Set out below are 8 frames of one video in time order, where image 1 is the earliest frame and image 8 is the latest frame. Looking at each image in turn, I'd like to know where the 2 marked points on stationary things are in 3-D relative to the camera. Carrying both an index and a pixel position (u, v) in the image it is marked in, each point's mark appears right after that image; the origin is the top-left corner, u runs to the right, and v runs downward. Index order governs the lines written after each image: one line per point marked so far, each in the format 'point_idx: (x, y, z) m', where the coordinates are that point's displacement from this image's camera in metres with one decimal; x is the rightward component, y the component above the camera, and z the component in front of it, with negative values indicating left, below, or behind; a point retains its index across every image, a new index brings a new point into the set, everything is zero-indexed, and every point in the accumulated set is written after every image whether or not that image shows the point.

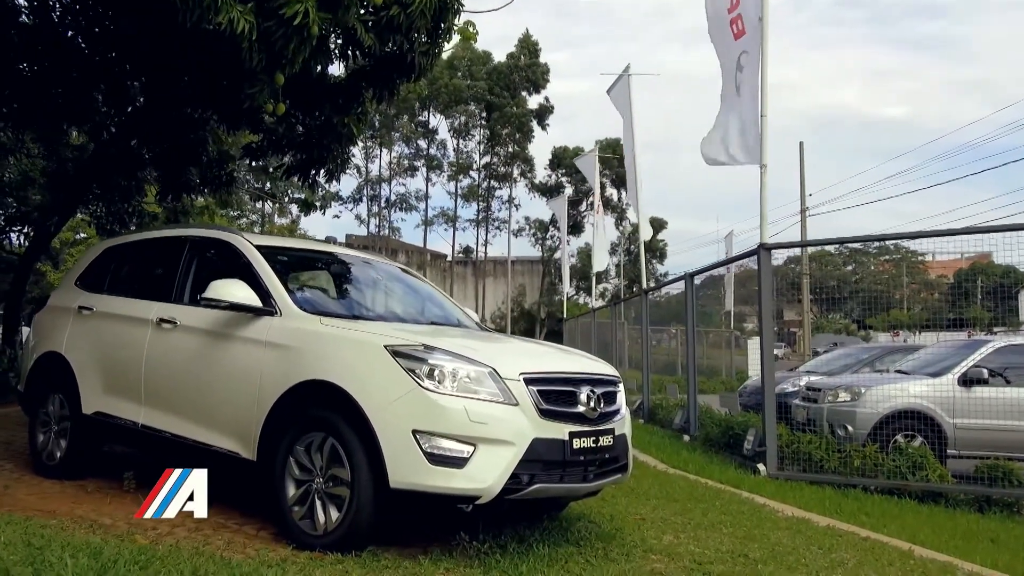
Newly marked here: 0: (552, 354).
0: (+0.2, -0.4, +4.8) m
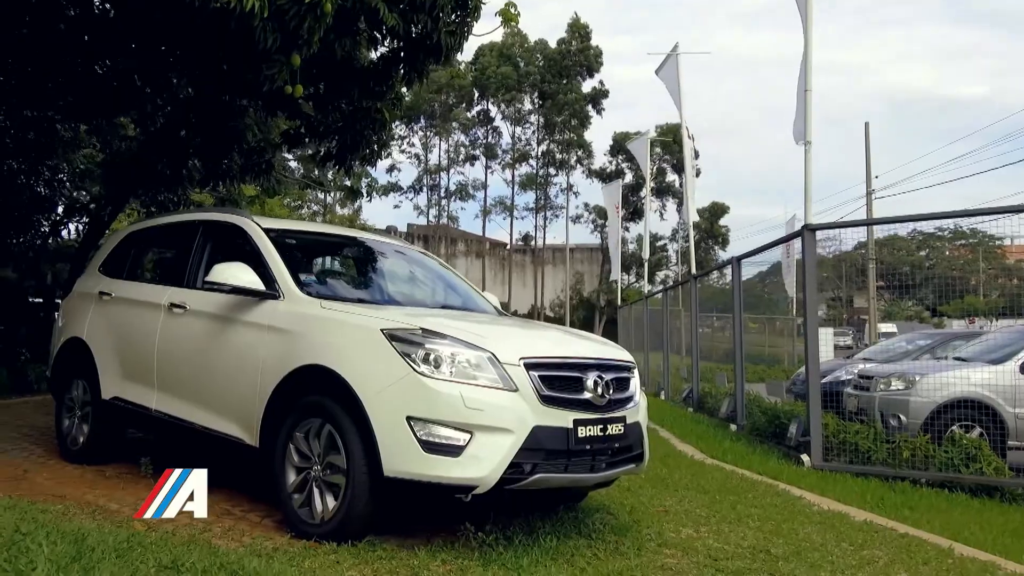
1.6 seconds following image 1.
0: (+0.3, -0.3, +4.6) m
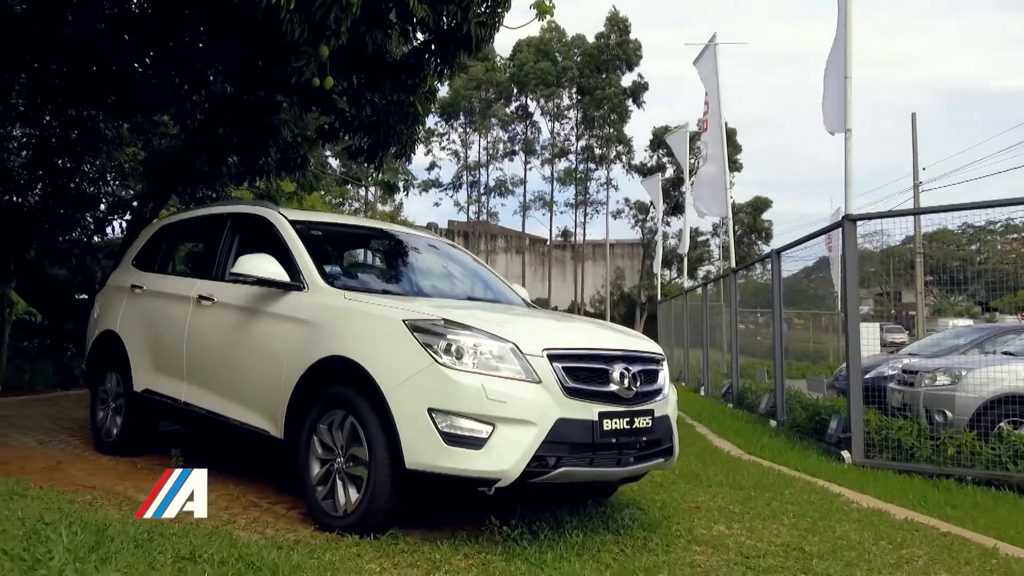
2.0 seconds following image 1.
0: (+0.4, -0.2, +4.5) m
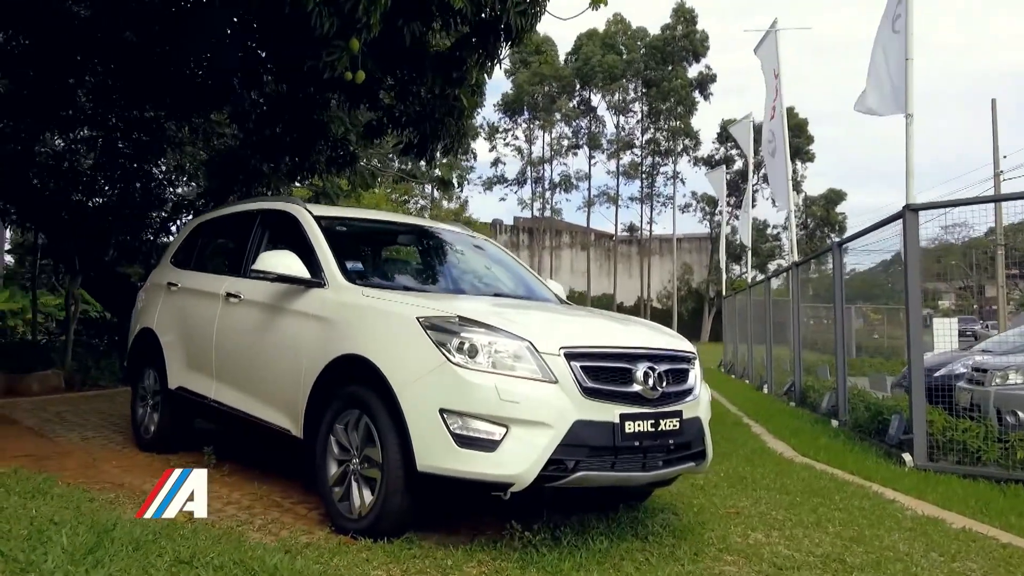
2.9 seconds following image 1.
0: (+0.5, -0.2, +4.3) m
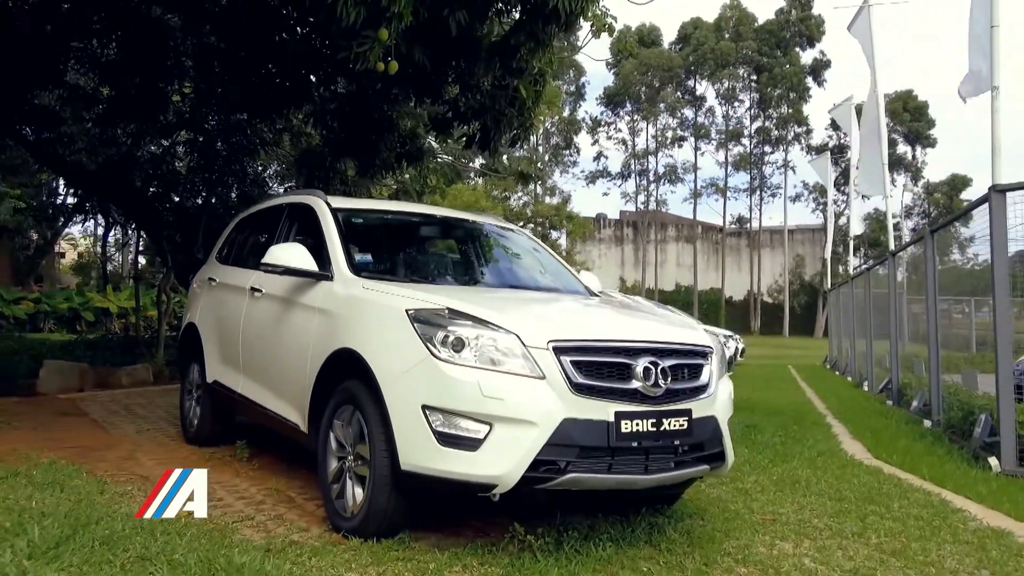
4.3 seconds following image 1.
0: (+0.5, -0.1, +4.0) m
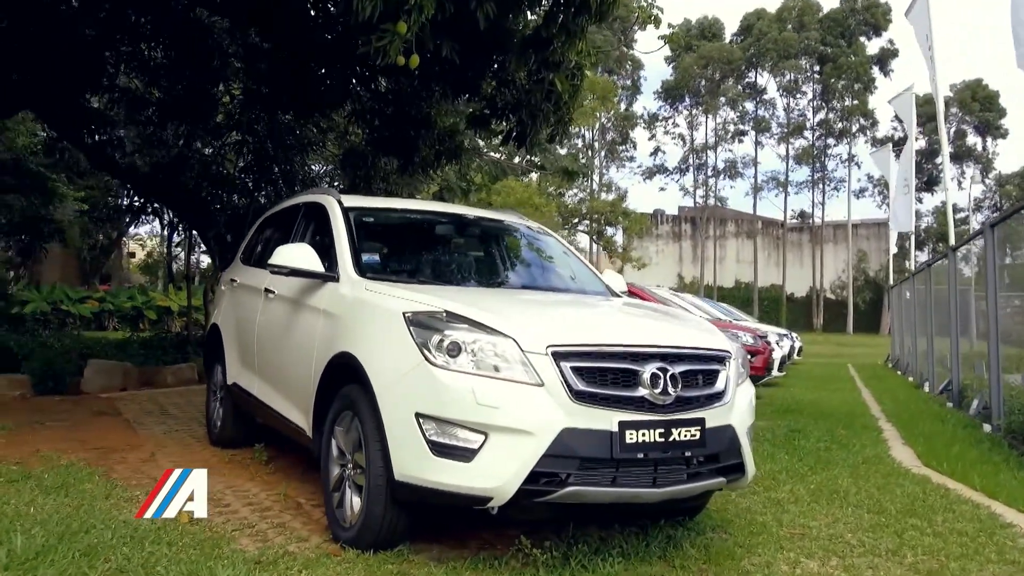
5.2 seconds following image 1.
0: (+0.5, -0.1, +3.8) m
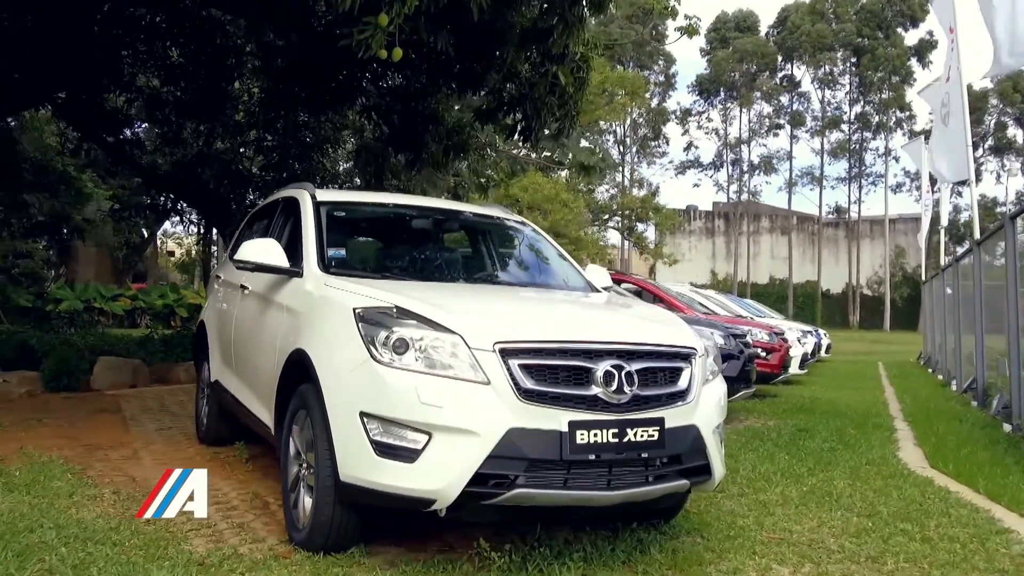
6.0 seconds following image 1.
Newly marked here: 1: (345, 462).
0: (+0.3, -0.1, +3.7) m
1: (-0.6, -0.7, +3.4) m
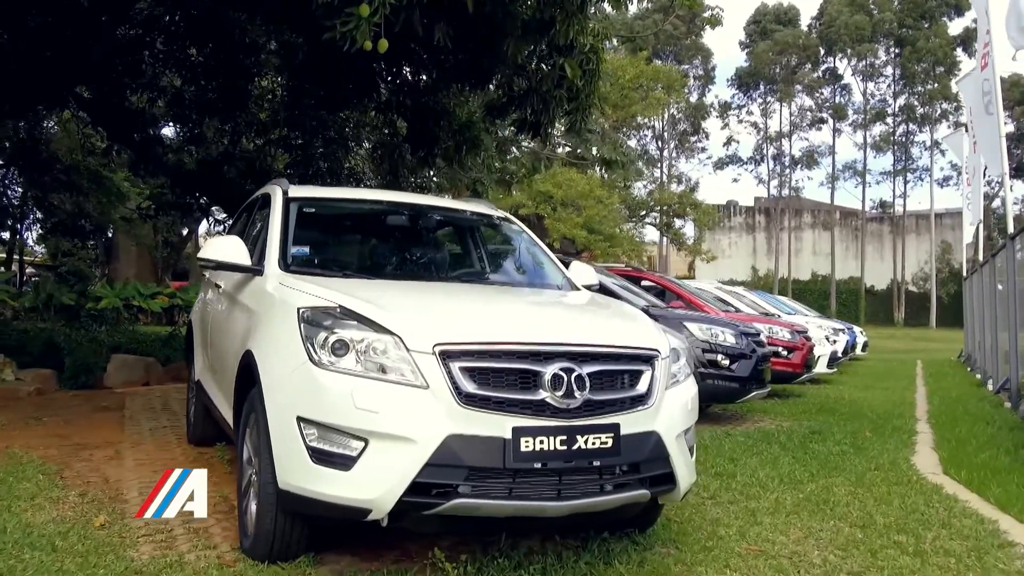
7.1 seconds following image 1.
0: (+0.1, -0.1, +3.5) m
1: (-0.8, -0.7, +3.3) m
